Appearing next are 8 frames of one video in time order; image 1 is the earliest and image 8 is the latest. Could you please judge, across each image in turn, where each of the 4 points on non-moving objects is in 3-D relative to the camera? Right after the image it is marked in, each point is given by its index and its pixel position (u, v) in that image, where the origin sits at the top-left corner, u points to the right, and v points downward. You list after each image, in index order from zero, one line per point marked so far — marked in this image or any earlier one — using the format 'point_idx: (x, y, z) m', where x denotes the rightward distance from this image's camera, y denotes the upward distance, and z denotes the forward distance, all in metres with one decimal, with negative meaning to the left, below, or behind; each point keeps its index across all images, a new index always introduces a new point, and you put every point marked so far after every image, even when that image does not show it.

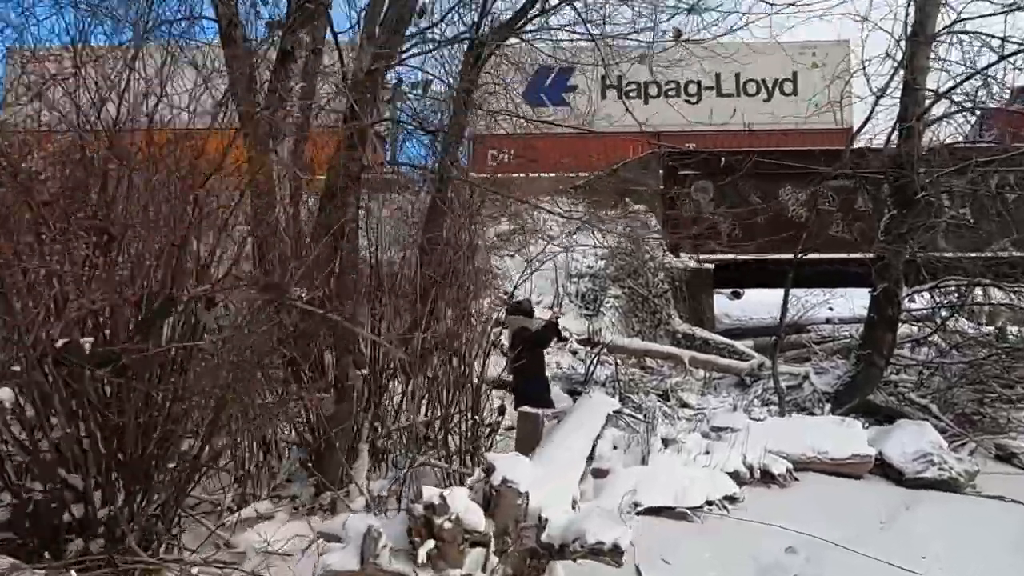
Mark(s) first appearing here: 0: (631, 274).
0: (+2.2, +0.3, +12.6) m
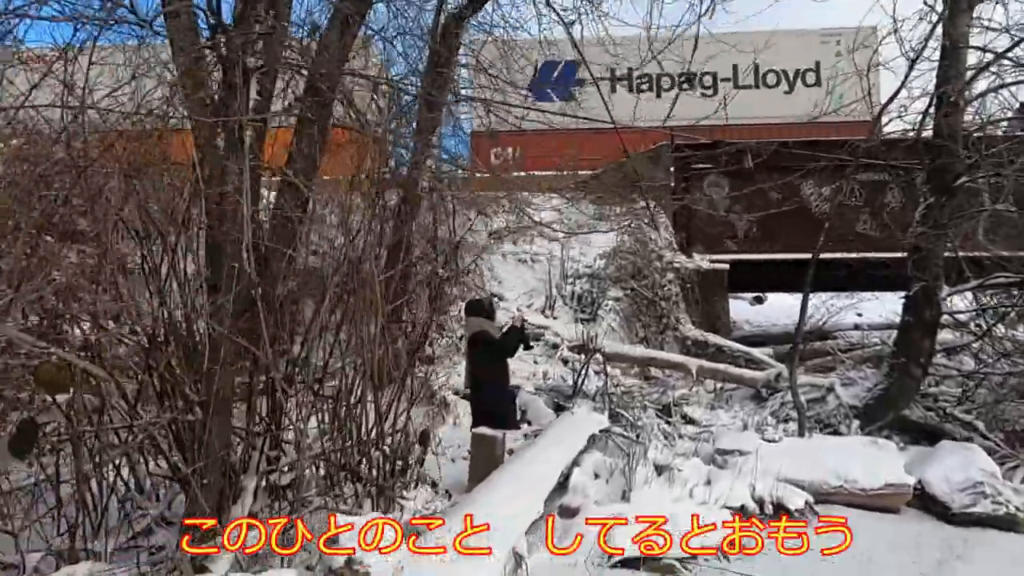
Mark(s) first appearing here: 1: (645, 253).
0: (+2.1, +0.2, +11.4) m
1: (+2.3, +0.6, +11.8) m
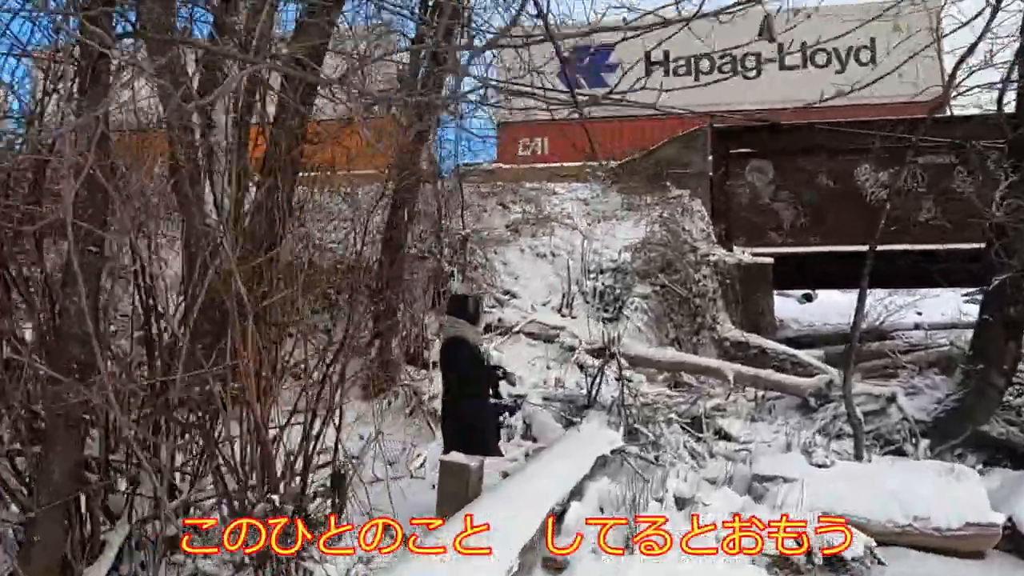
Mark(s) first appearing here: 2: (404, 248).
0: (+2.4, +0.3, +10.3) m
1: (+2.6, +0.7, +10.7) m
2: (-1.2, +0.5, +7.6) m
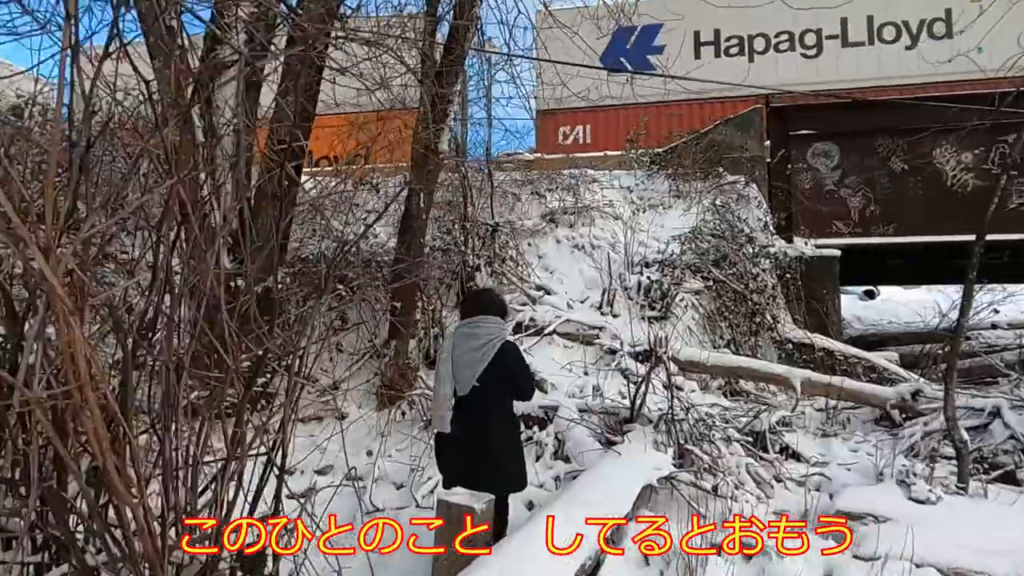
0: (+2.9, +0.4, +9.2) m
1: (+3.1, +0.7, +9.6) m
2: (-0.9, +0.5, +6.8) m
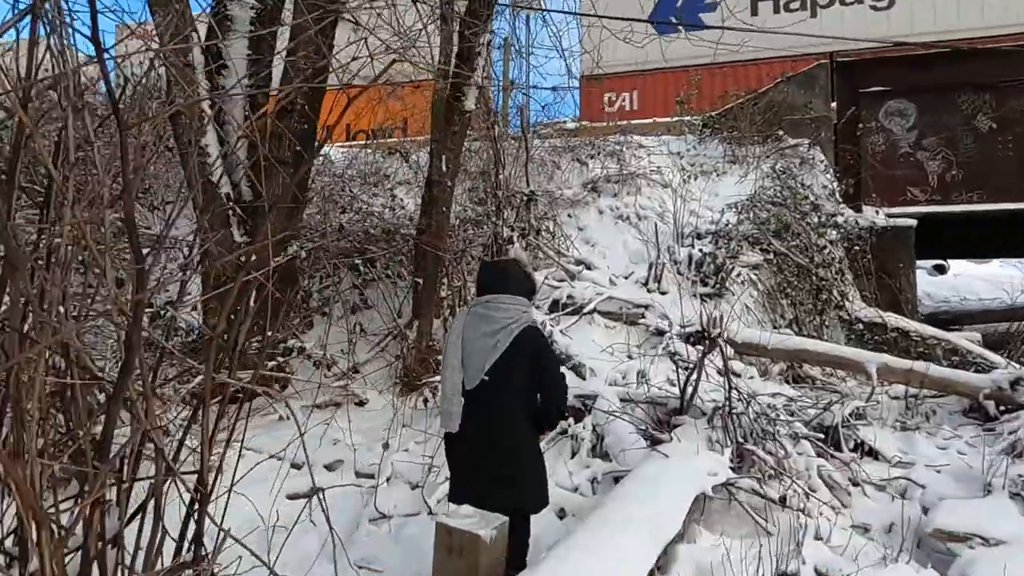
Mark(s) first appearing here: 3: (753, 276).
0: (+3.3, +0.7, +8.3) m
1: (+3.6, +1.1, +8.6) m
2: (-0.6, +0.7, +6.2) m
3: (+2.8, +0.1, +7.7) m
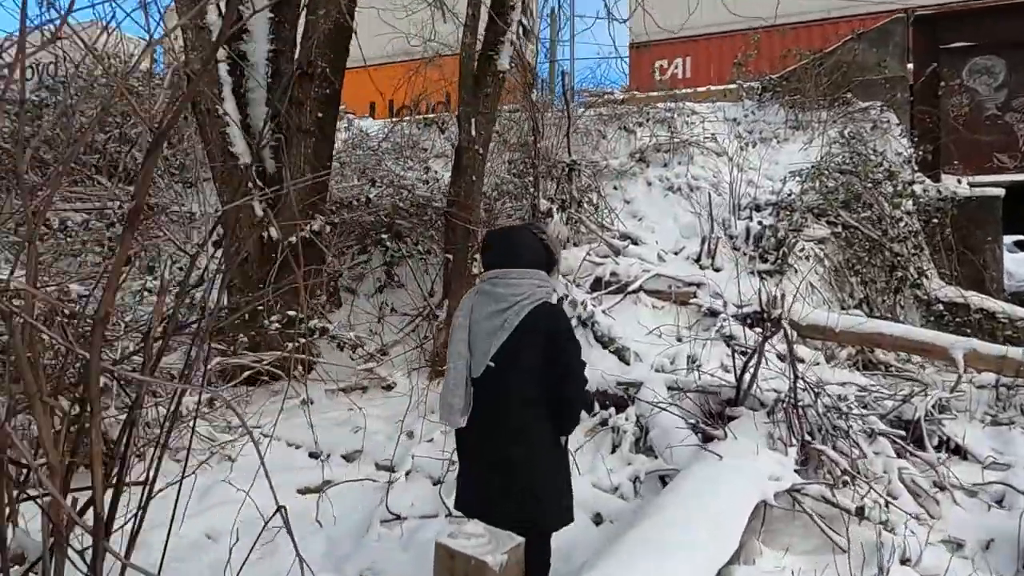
0: (+3.8, +1.0, +7.6) m
1: (+4.1, +1.3, +7.8) m
2: (-0.3, +0.9, +5.7) m
3: (+3.2, +0.4, +7.0) m
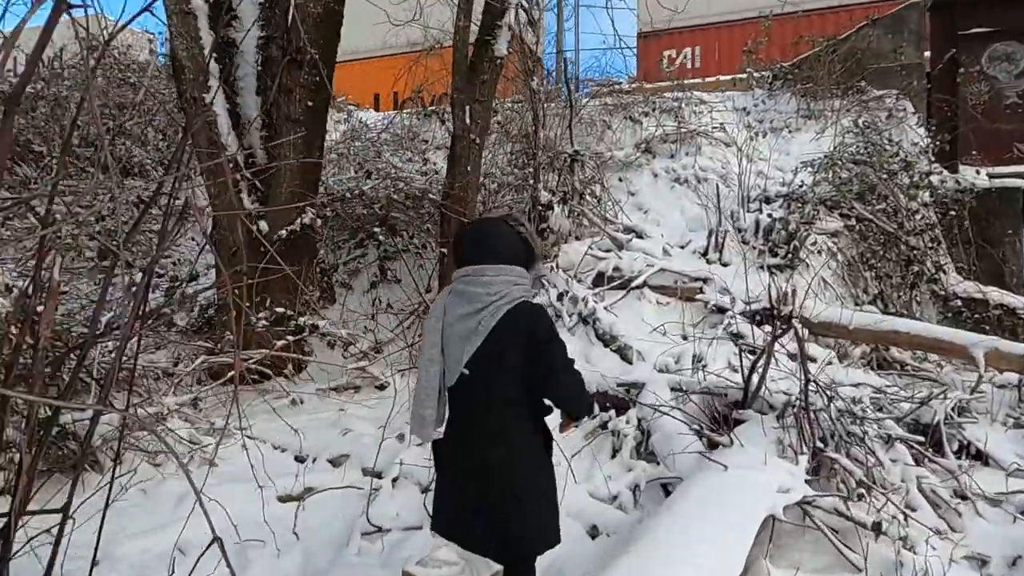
0: (+3.8, +1.0, +7.3) m
1: (+4.1, +1.4, +7.5) m
2: (-0.3, +1.0, +5.5) m
3: (+3.2, +0.4, +6.7) m
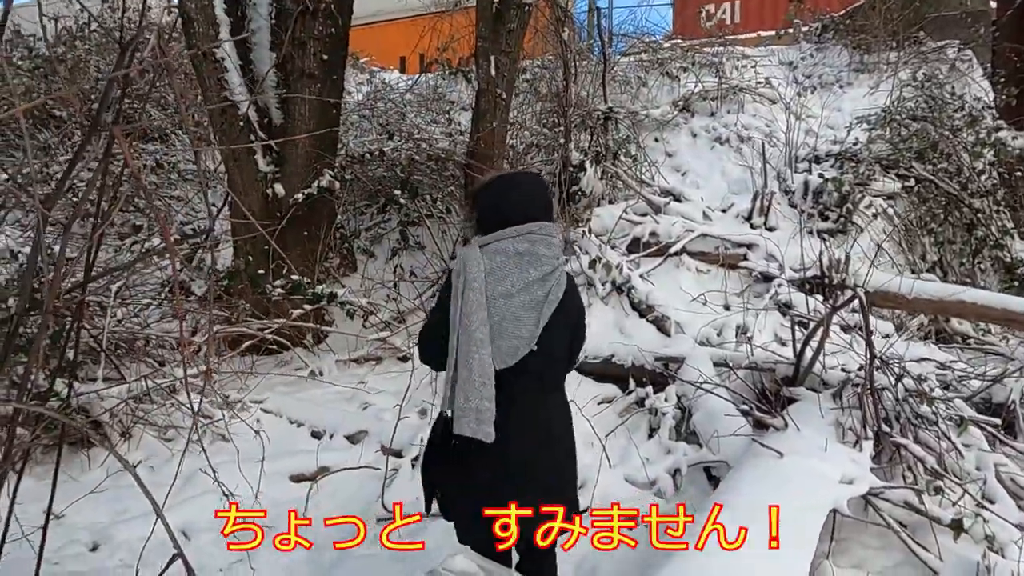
0: (+4.1, +1.4, +6.7) m
1: (+4.4, +1.8, +6.9) m
2: (-0.1, +1.2, +5.1) m
3: (+3.5, +0.7, +6.2) m
